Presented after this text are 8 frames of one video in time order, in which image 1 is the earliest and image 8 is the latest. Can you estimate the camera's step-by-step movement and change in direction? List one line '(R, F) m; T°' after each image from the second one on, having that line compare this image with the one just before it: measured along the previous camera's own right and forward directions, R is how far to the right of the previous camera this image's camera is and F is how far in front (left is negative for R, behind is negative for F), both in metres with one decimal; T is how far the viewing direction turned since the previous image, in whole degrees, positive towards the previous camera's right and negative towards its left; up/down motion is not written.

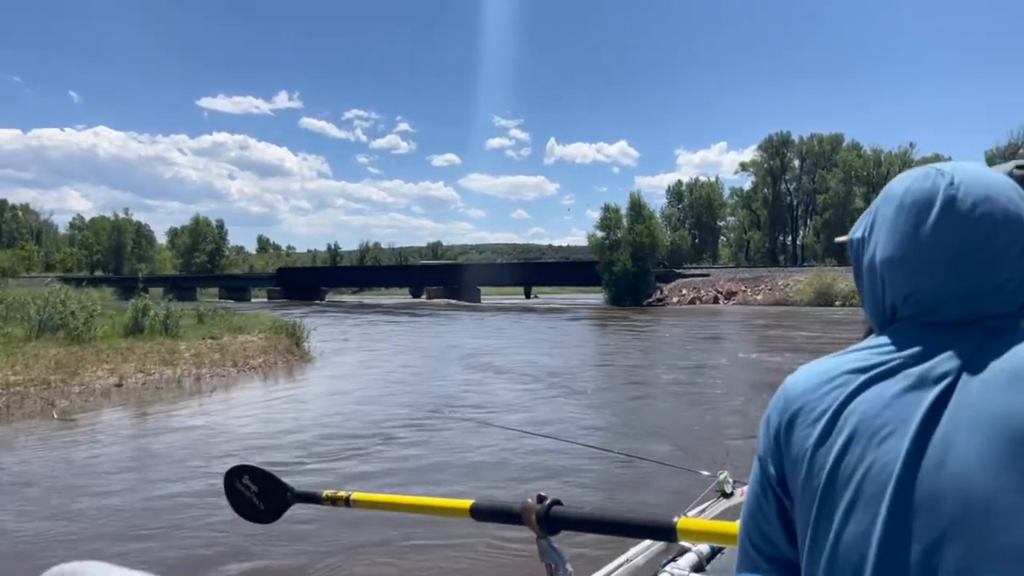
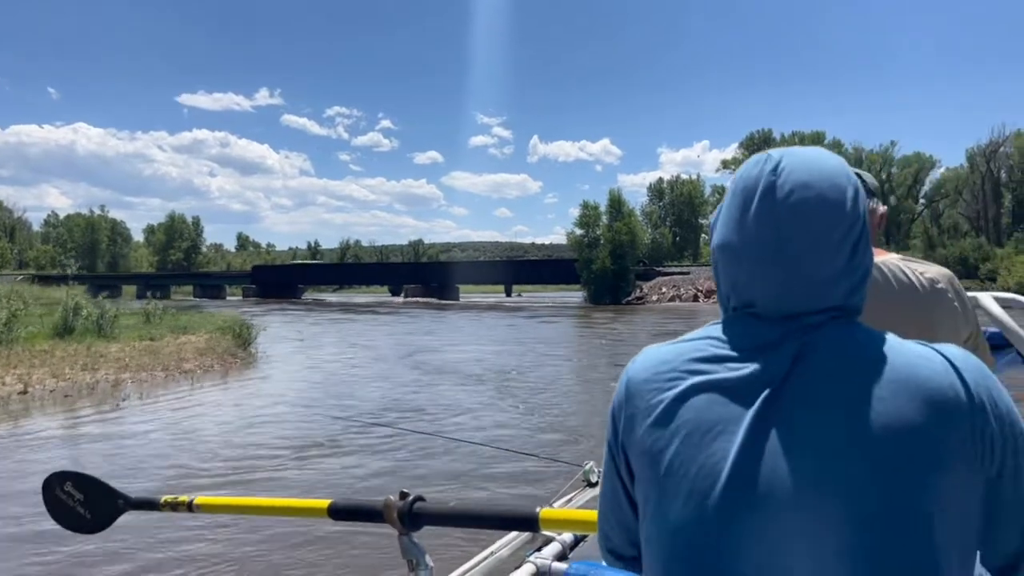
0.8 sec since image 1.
(+0.3, +0.7) m; +1°
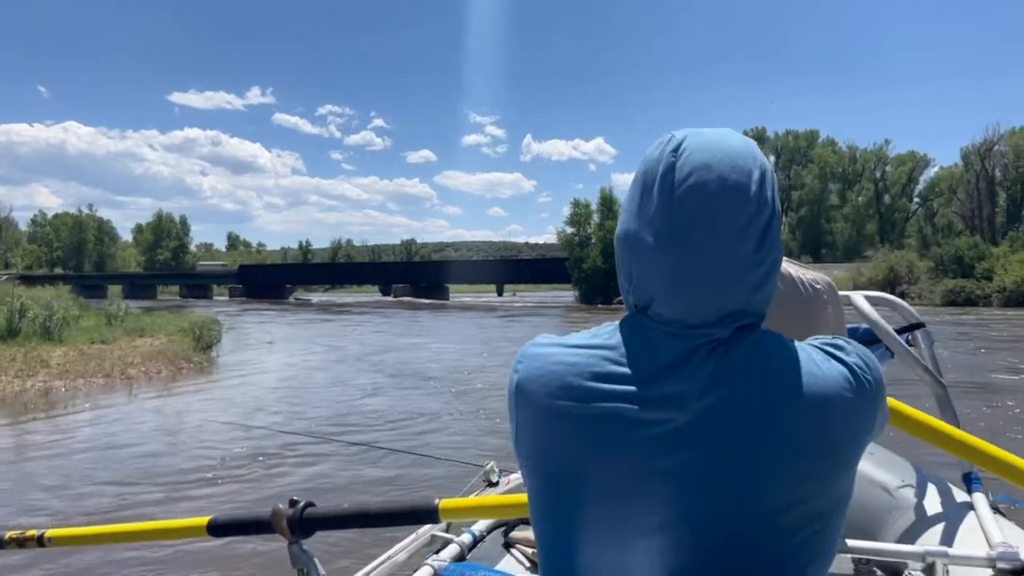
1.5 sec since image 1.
(+0.1, +0.7) m; 0°
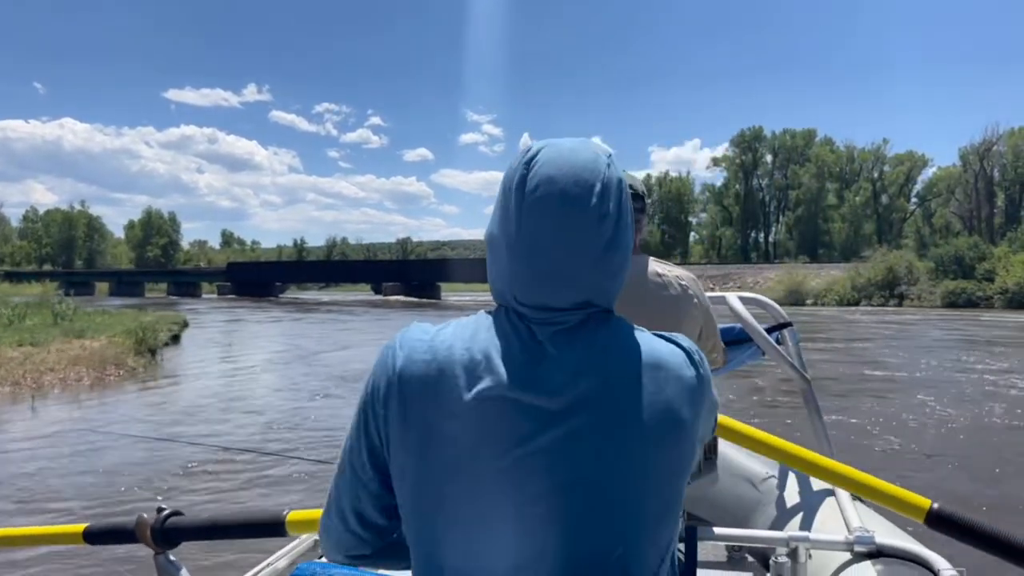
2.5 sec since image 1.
(+0.3, +0.7) m; 0°
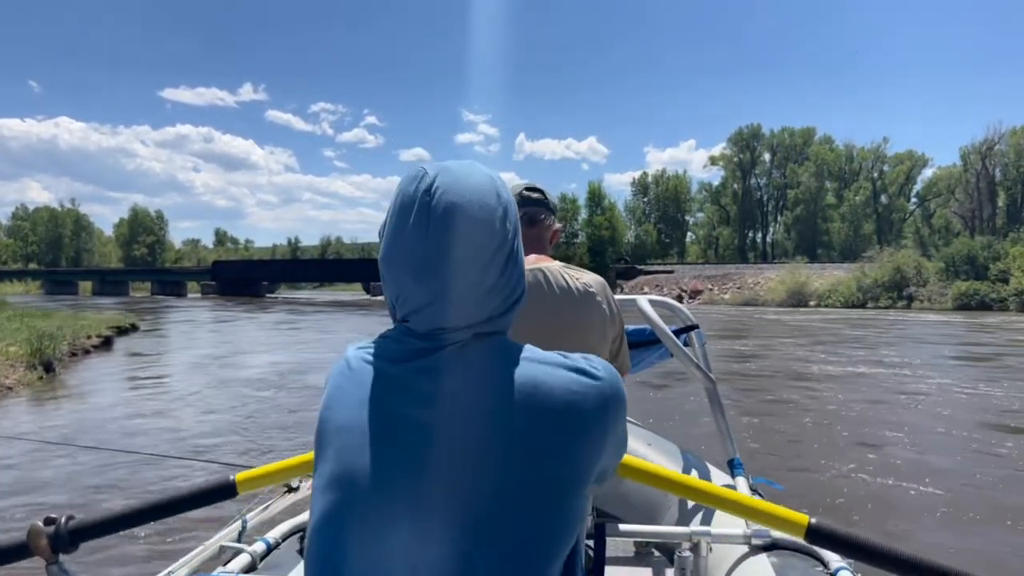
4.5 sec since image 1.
(+0.3, +1.3) m; 0°
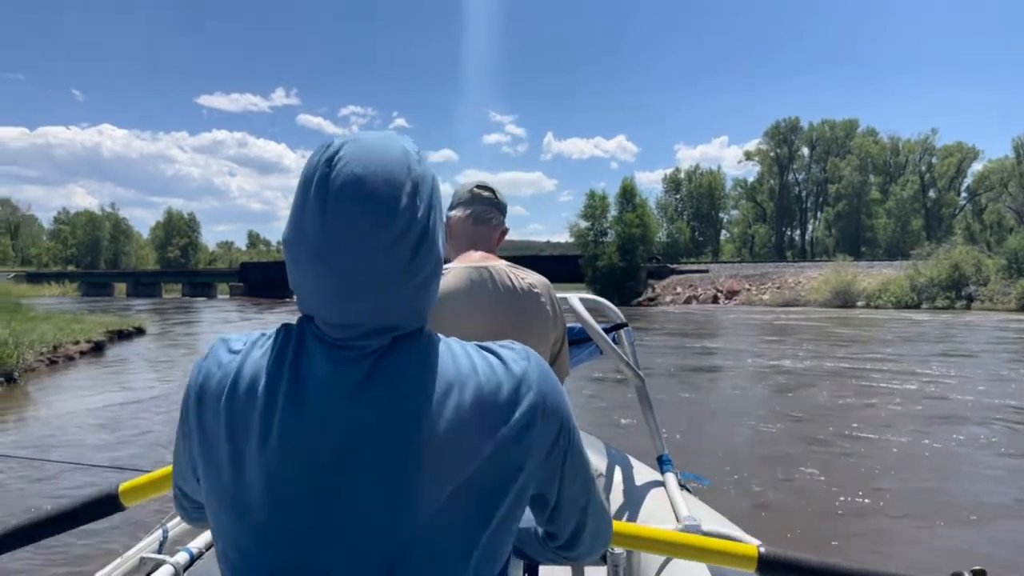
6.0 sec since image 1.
(+0.2, +1.4) m; -2°
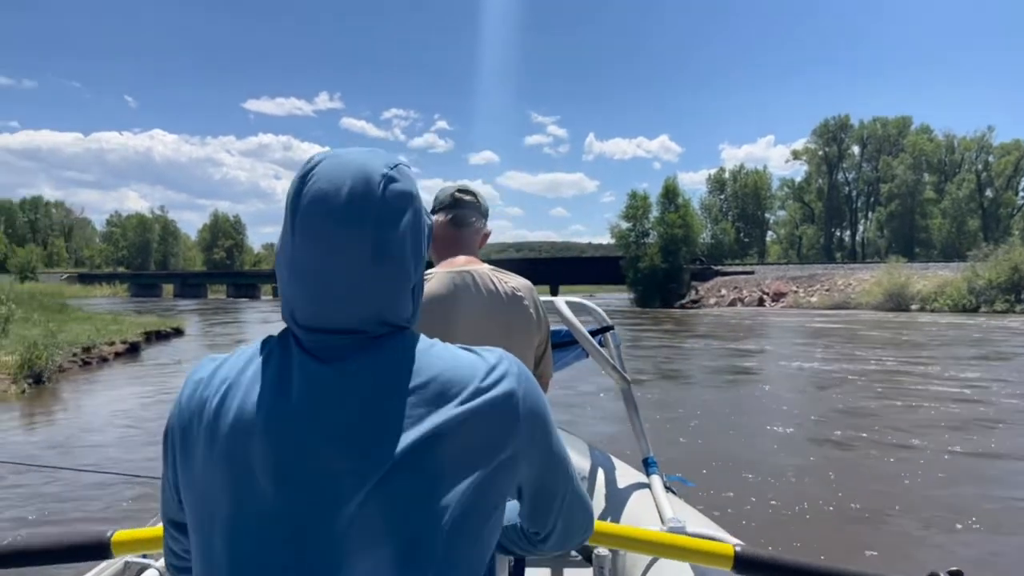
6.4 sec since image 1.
(0.0, +0.4) m; -3°
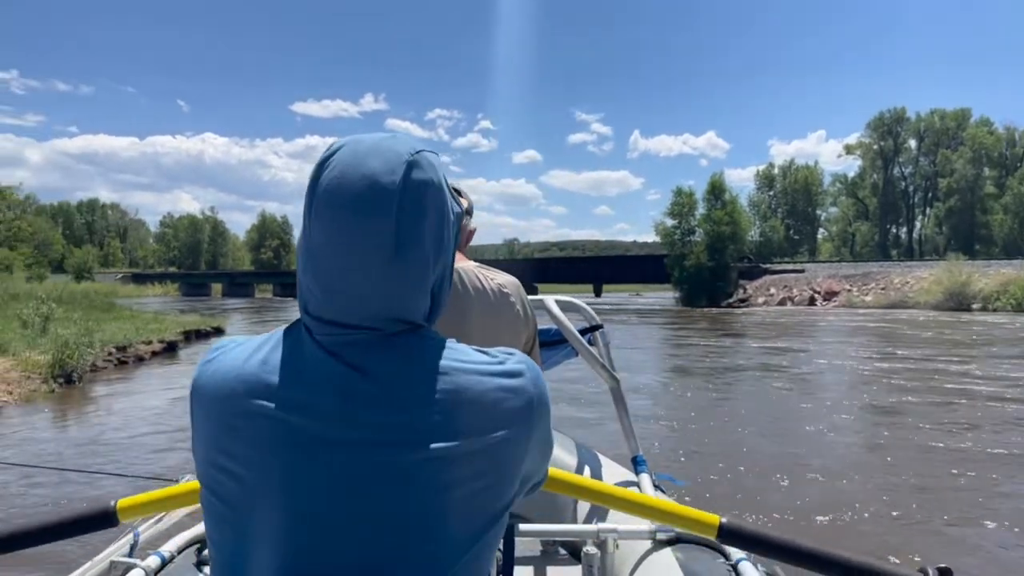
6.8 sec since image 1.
(0.0, +0.4) m; -3°
